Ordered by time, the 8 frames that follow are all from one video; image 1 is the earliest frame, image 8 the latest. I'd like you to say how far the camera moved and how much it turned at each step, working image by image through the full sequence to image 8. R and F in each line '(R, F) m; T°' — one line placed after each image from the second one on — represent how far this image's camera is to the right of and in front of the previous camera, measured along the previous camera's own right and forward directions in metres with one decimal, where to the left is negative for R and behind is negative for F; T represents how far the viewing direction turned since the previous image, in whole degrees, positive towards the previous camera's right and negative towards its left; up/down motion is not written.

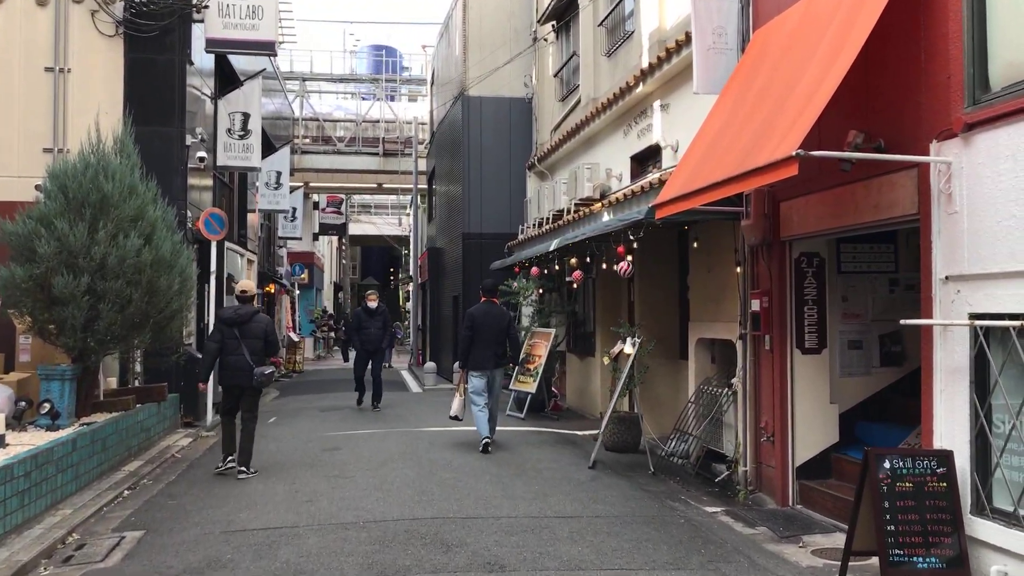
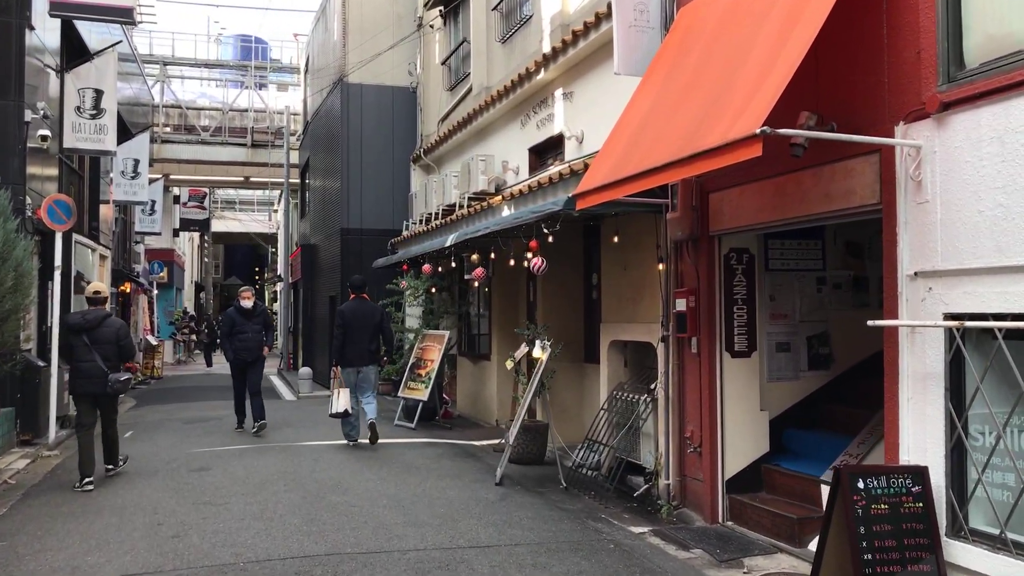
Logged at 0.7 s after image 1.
(-0.3, +0.9) m; +8°
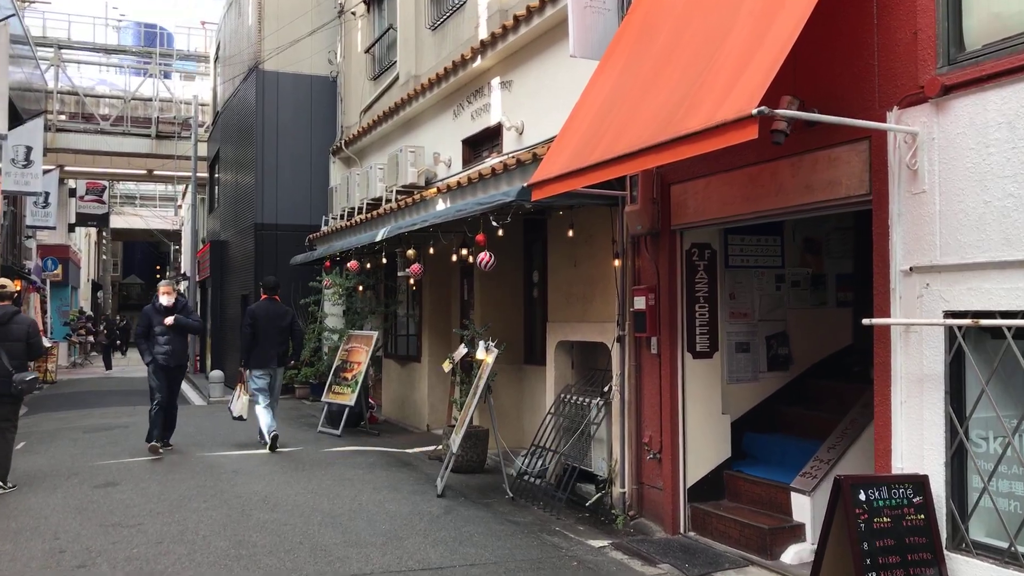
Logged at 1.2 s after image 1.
(-0.3, +0.5) m; +6°
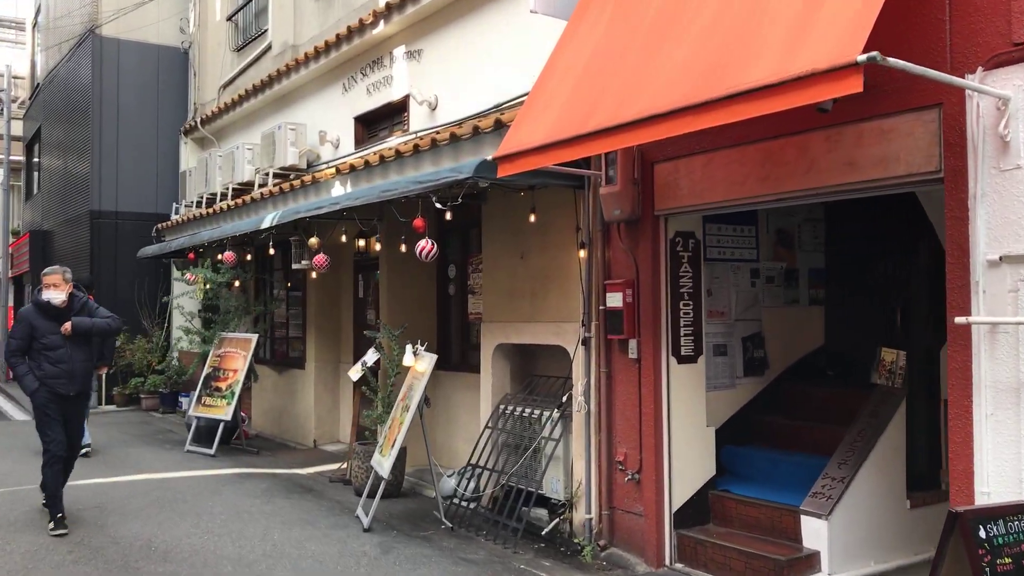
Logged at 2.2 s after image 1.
(-0.8, +1.1) m; +11°
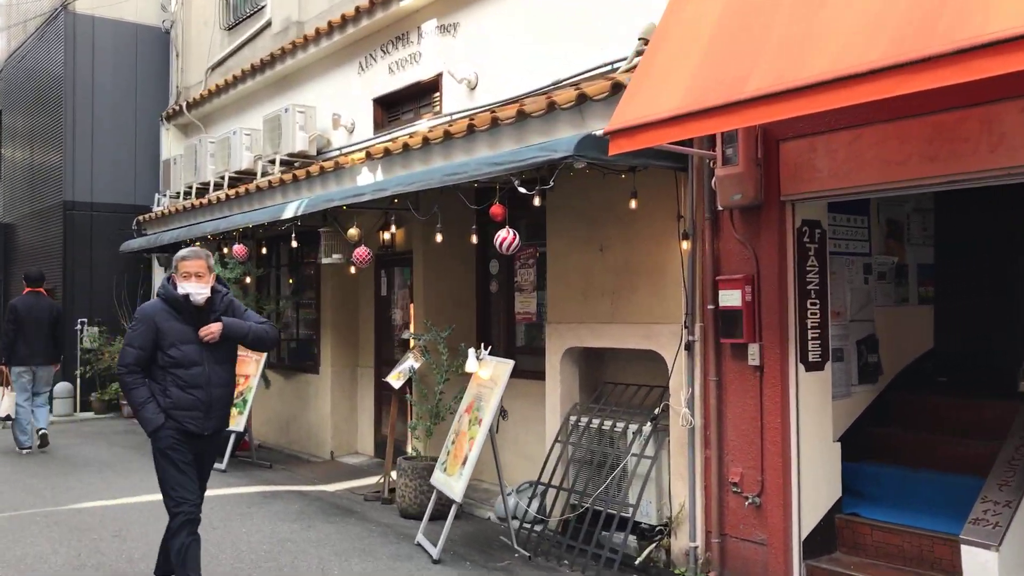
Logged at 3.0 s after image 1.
(-0.8, +0.8) m; +3°
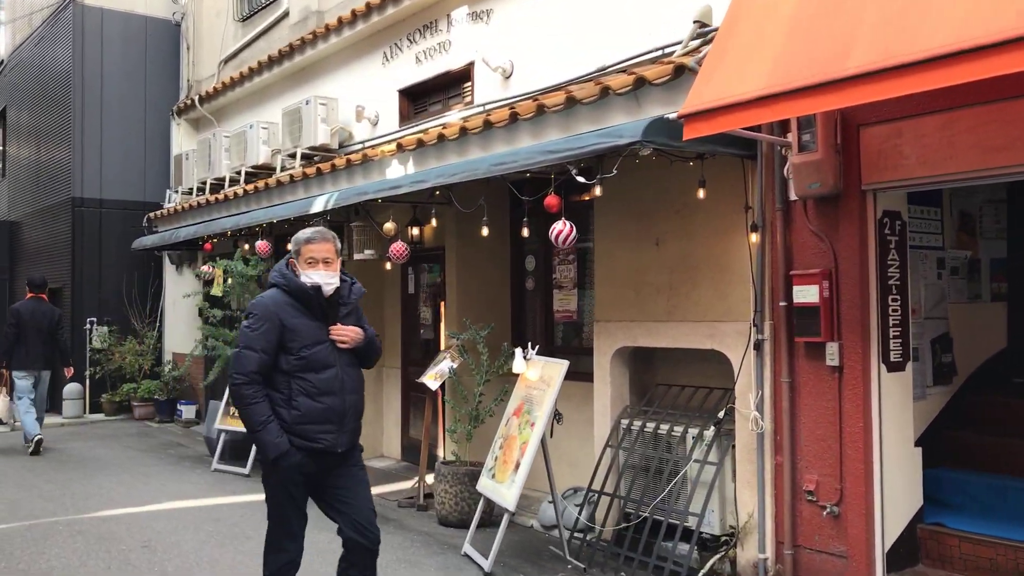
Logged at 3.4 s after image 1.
(-0.3, +0.3) m; 0°
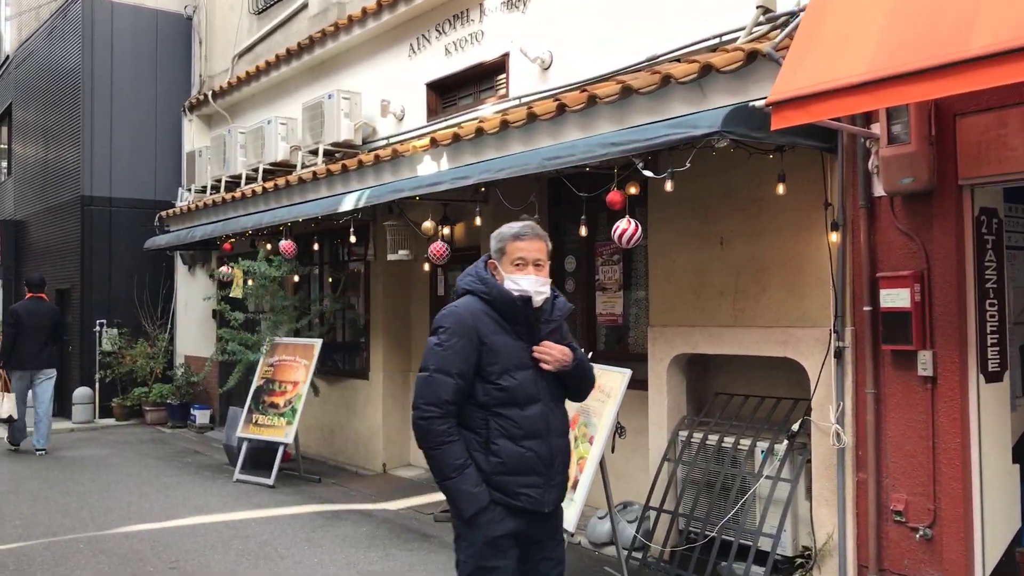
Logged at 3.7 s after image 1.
(-0.3, +0.4) m; 0°
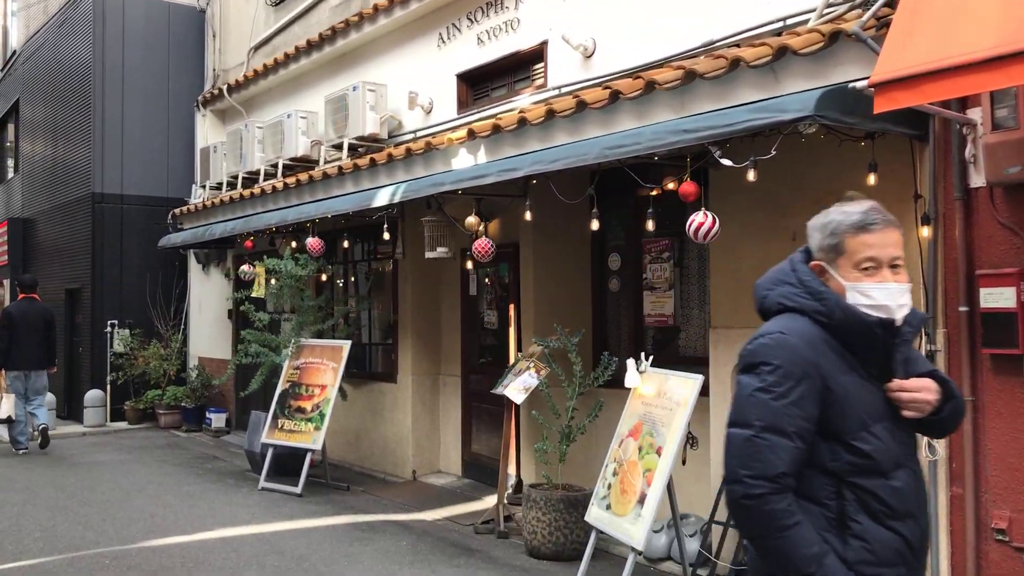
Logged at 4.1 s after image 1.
(-0.3, +0.3) m; 0°
